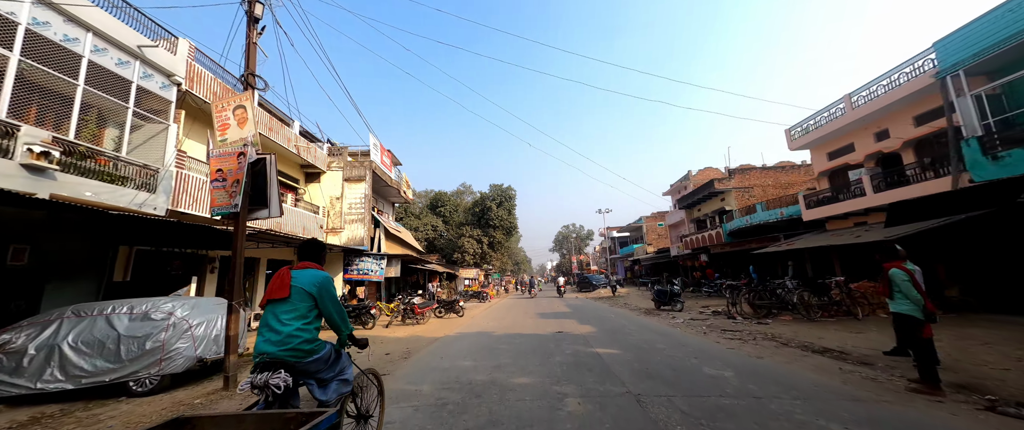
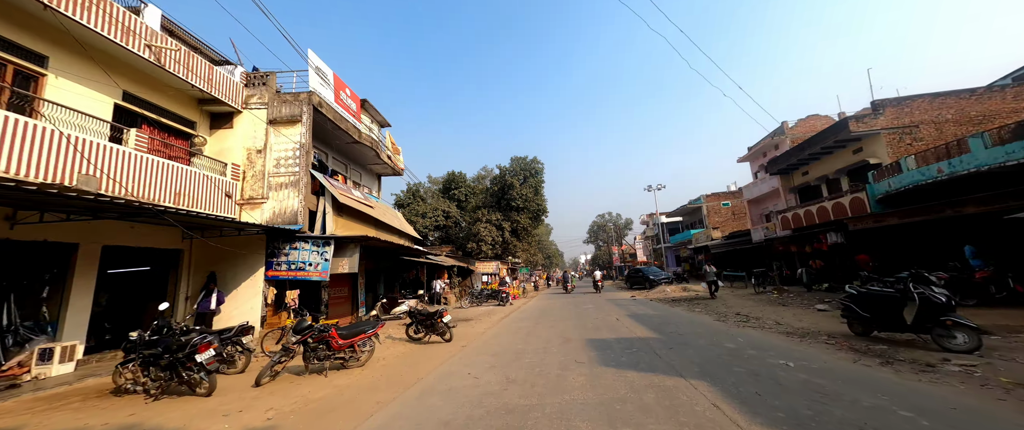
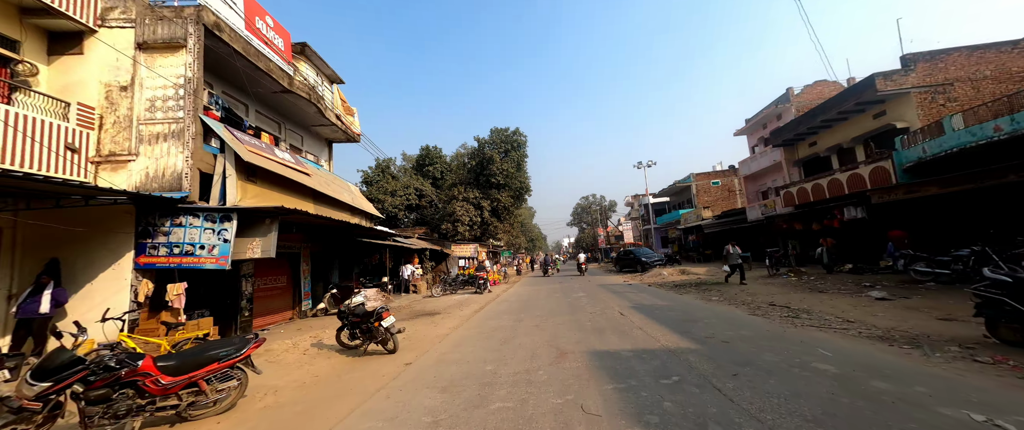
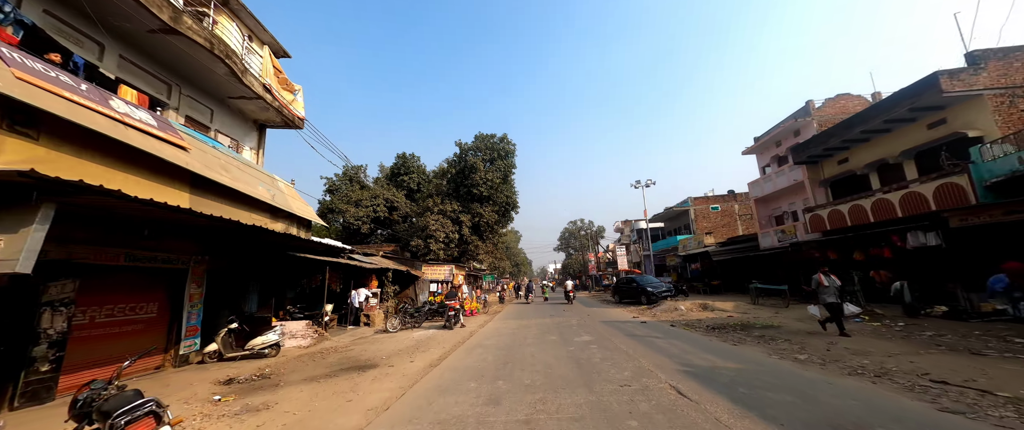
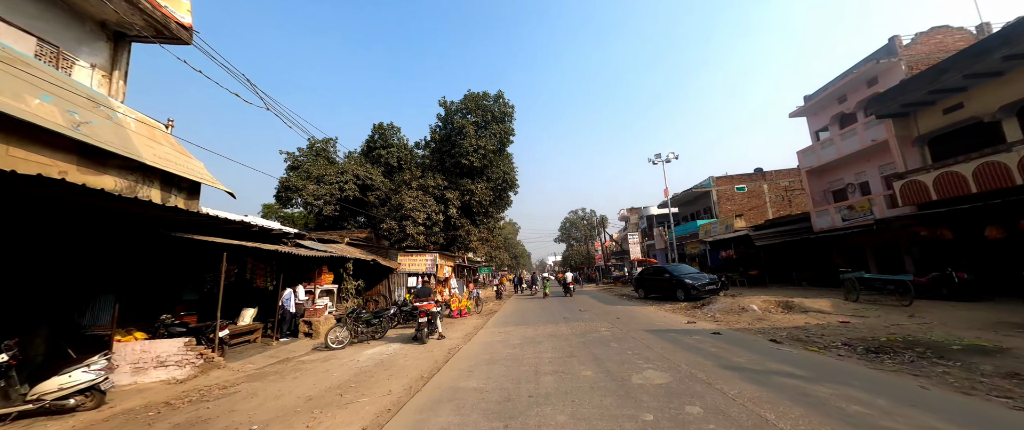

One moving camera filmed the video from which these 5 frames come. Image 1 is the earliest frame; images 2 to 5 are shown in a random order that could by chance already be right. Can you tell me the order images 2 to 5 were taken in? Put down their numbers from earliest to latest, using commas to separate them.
2, 3, 4, 5
